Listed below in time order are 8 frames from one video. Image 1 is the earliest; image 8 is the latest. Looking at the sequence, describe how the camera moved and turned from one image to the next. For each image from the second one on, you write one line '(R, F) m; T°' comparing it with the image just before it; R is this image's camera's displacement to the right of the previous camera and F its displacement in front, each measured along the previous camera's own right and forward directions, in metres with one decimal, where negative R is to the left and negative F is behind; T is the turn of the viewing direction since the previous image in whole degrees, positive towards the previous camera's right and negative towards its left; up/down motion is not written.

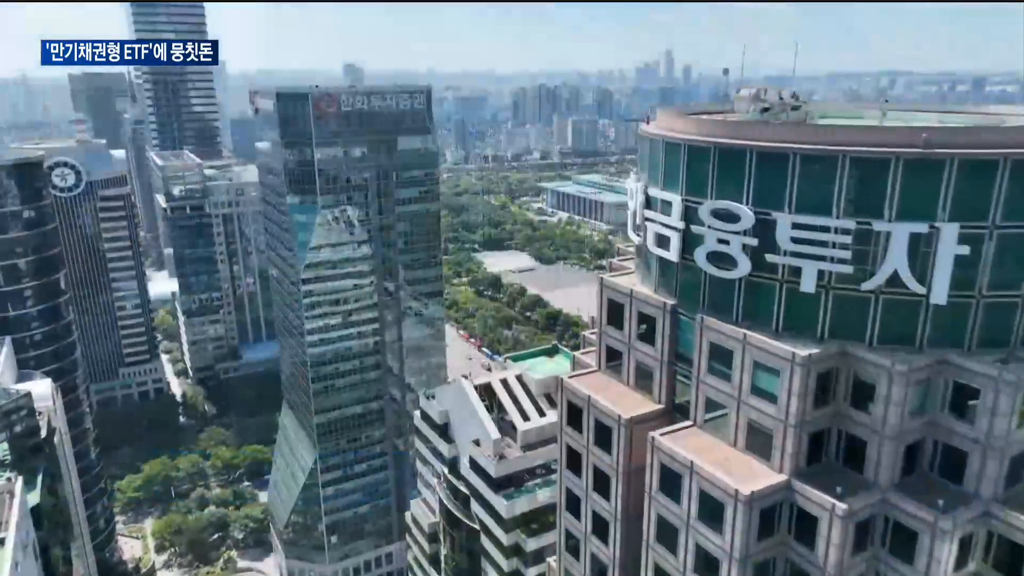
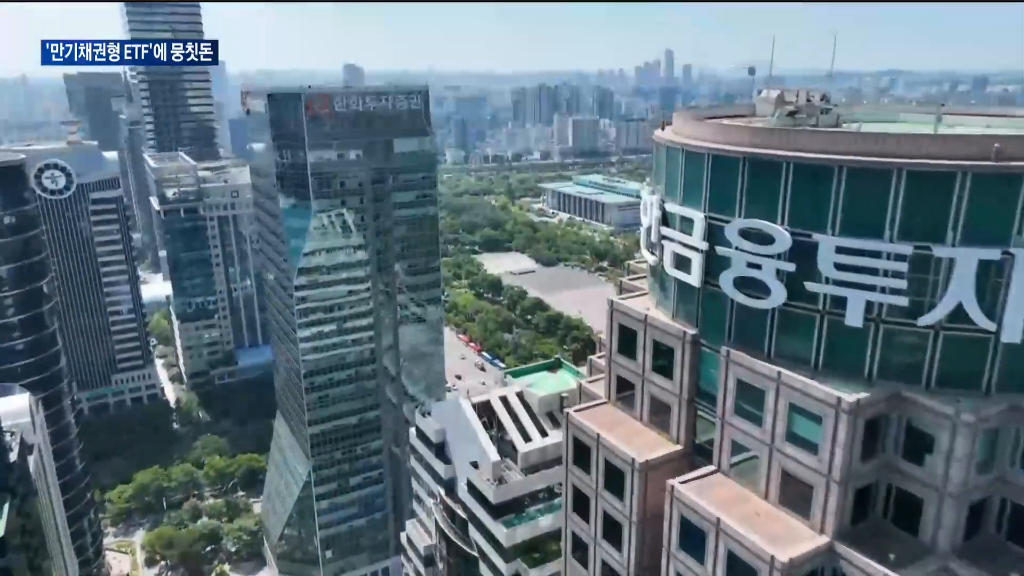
(0.0, +2.2) m; 0°
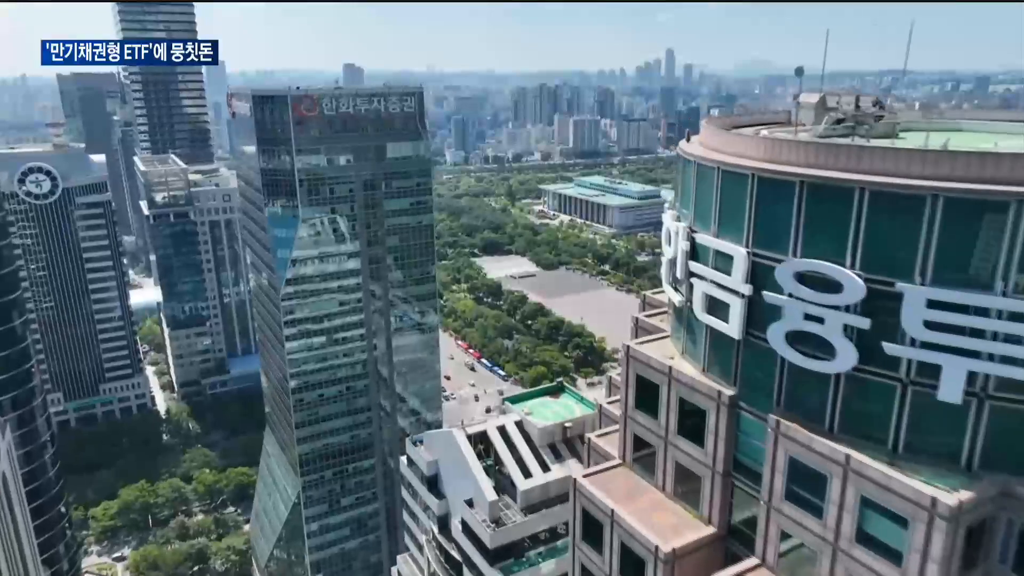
(+0.1, +3.2) m; 0°
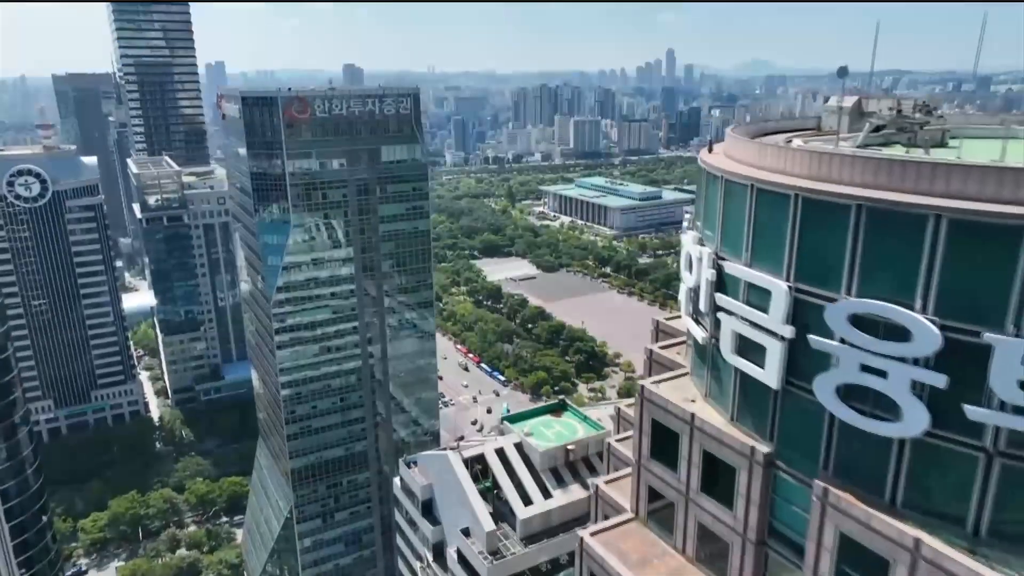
(+0.1, +2.1) m; 0°
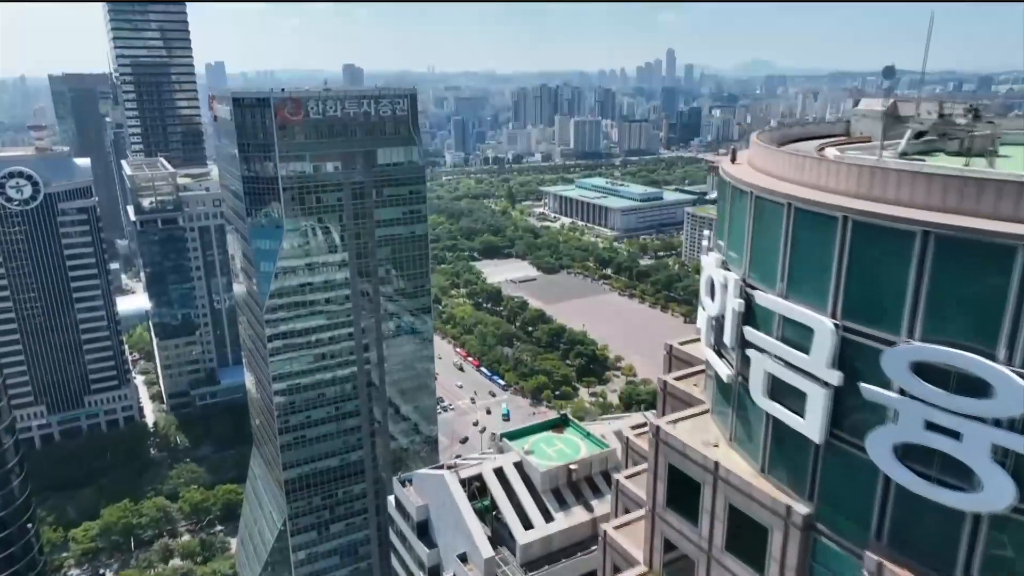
(0.0, +1.6) m; 0°
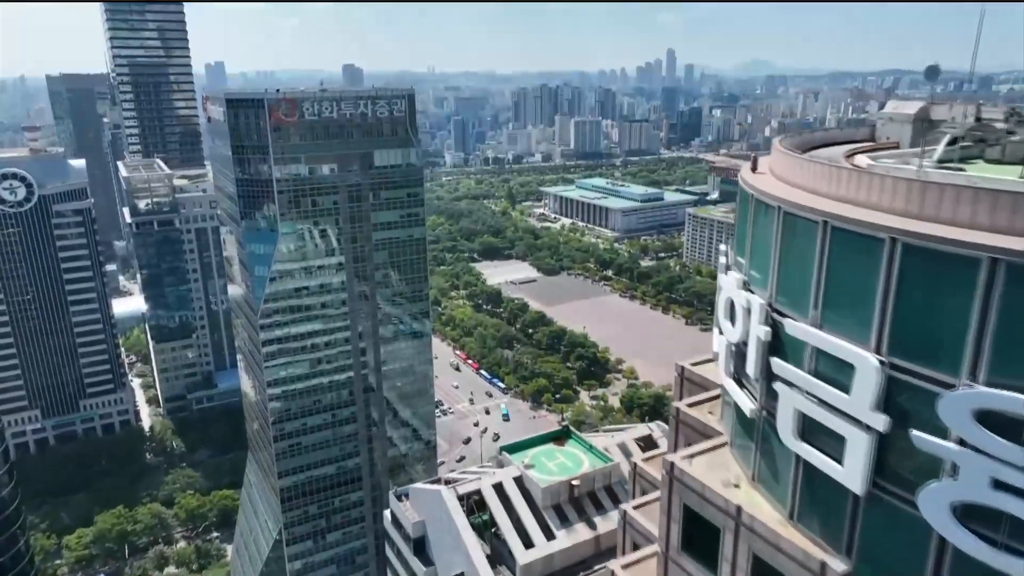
(0.0, +1.2) m; 0°
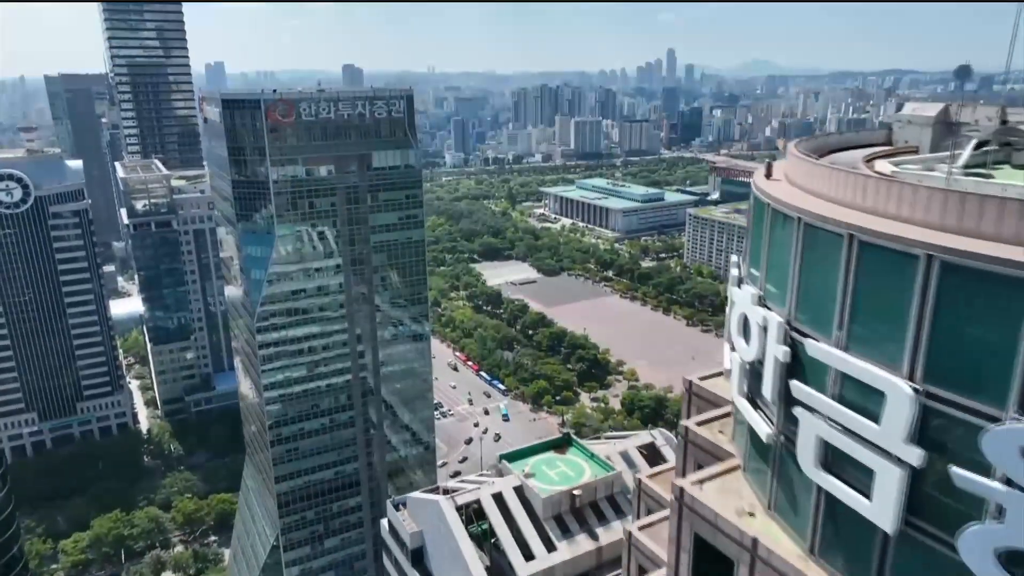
(0.0, +0.7) m; 0°
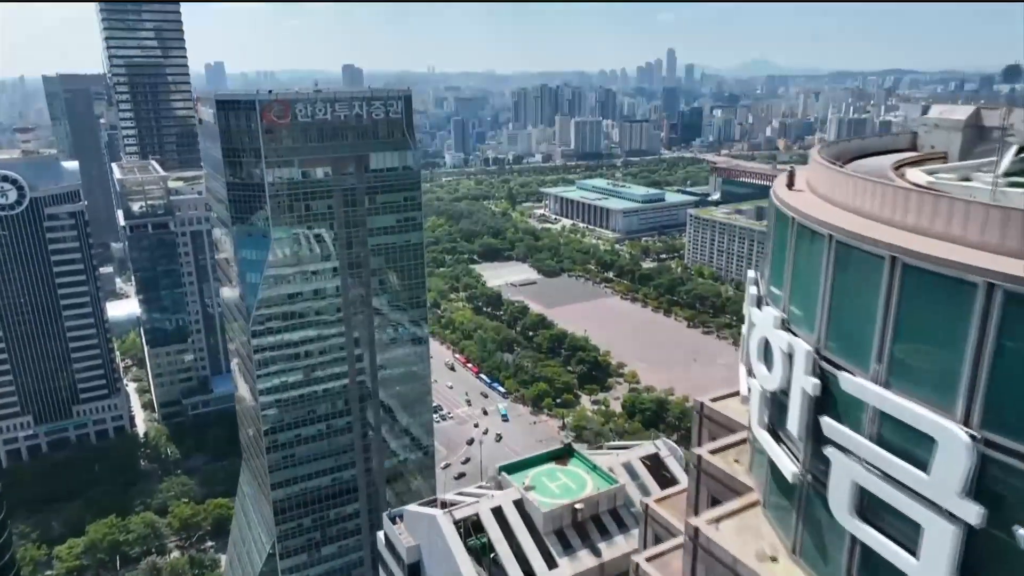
(0.0, +0.9) m; 0°
